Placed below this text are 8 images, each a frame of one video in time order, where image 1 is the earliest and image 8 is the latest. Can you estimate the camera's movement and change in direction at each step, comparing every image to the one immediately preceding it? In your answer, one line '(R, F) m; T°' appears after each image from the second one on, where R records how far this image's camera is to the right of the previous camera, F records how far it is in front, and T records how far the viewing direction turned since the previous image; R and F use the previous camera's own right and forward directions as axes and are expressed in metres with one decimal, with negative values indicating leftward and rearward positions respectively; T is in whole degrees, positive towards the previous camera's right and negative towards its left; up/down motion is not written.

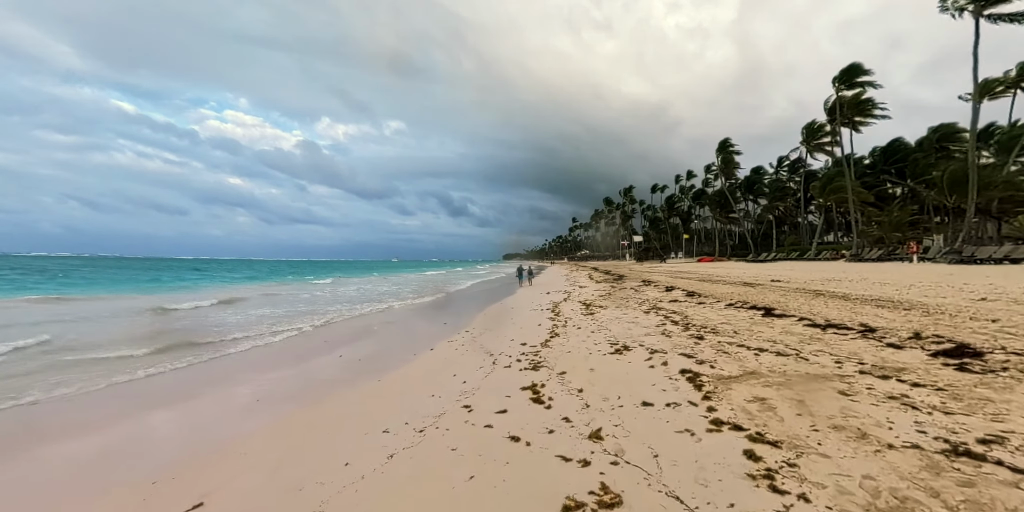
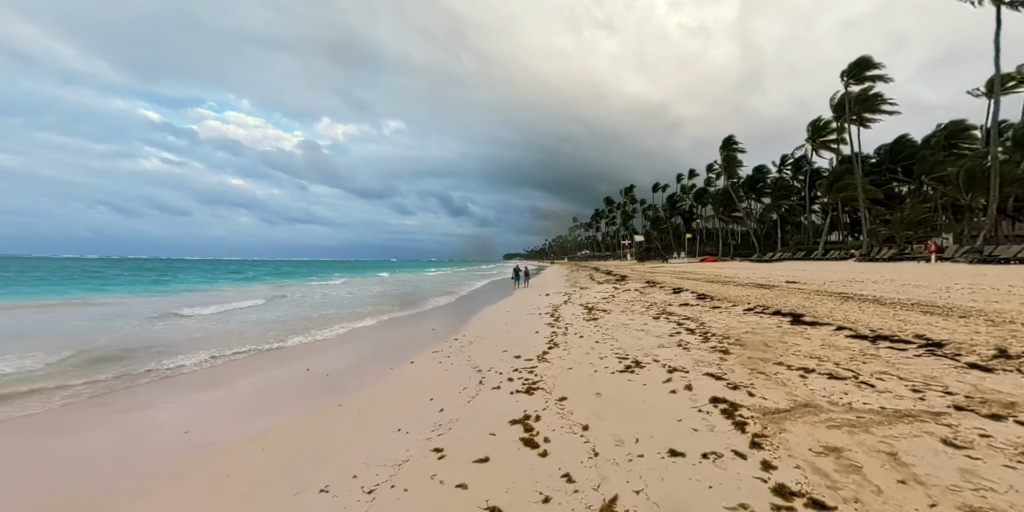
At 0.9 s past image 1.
(+0.1, +1.1) m; 0°
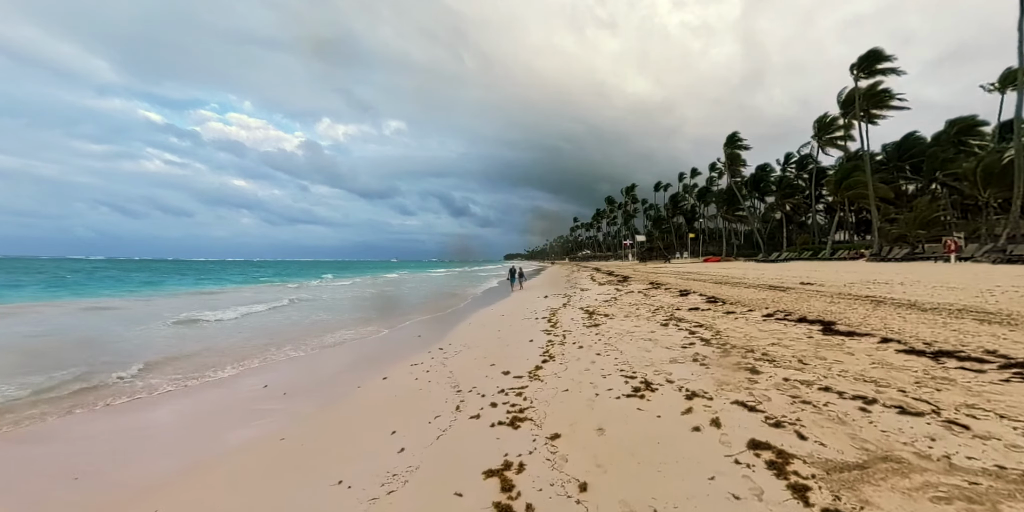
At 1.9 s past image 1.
(+0.2, +1.0) m; 0°
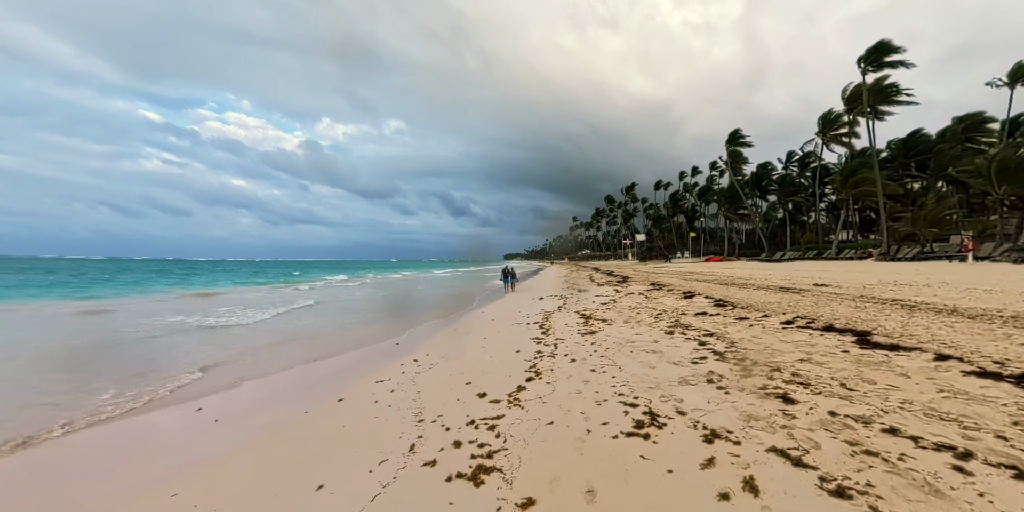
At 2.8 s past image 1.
(+0.3, +1.0) m; 0°
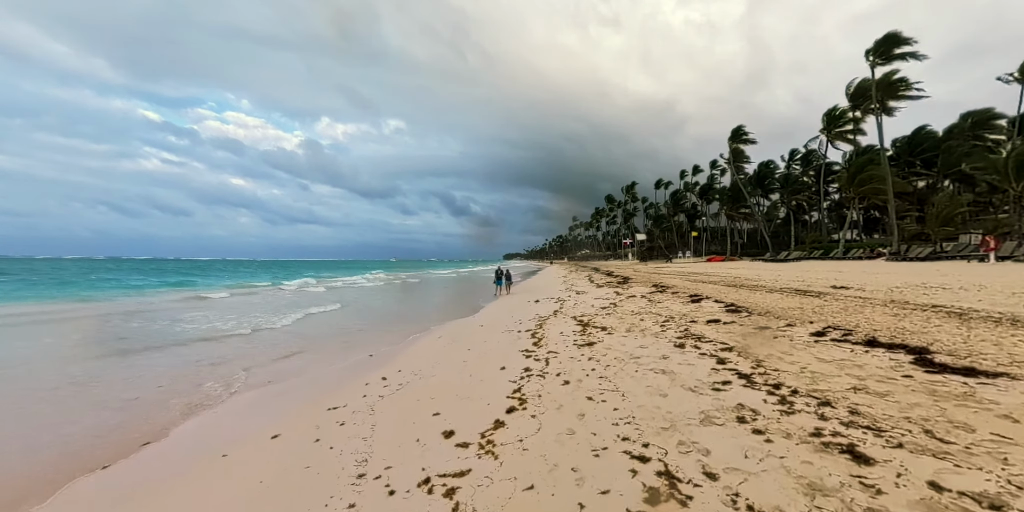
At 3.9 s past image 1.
(+0.3, +1.1) m; 0°
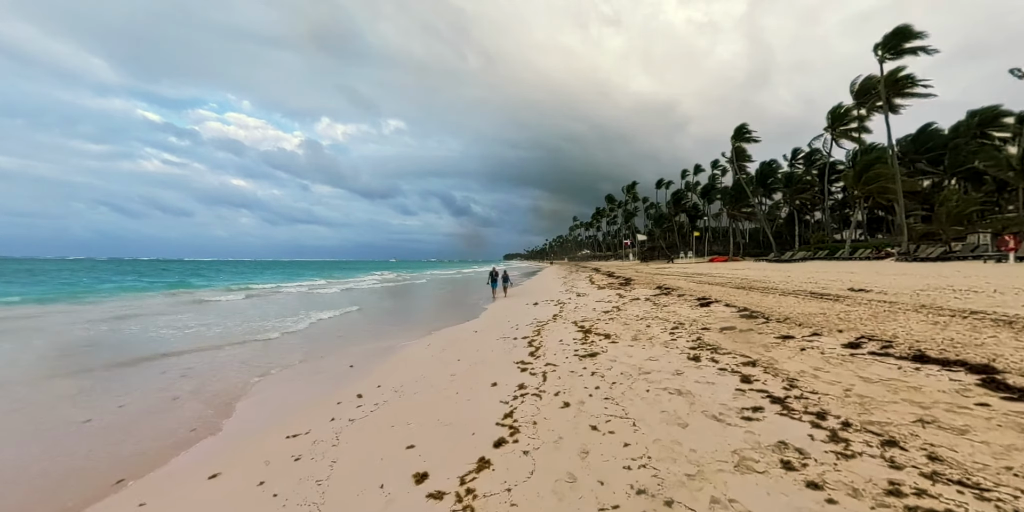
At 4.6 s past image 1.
(+0.1, +0.8) m; 0°
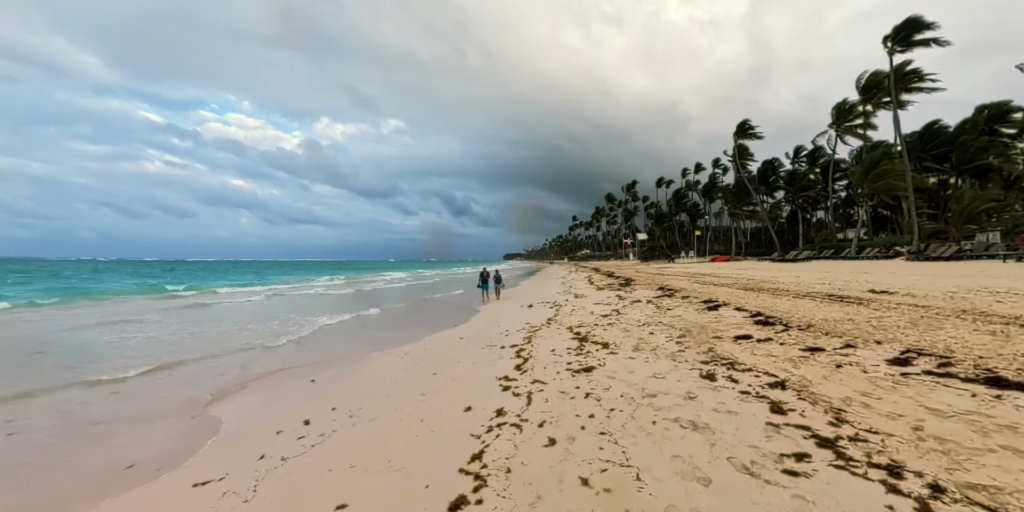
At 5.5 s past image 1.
(+0.3, +1.0) m; 0°
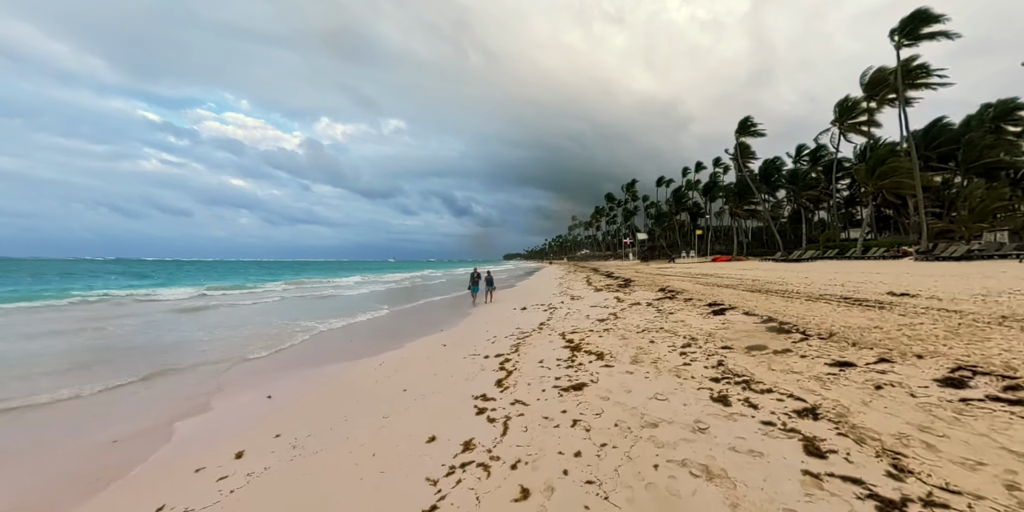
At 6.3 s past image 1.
(+0.3, +0.8) m; 0°
